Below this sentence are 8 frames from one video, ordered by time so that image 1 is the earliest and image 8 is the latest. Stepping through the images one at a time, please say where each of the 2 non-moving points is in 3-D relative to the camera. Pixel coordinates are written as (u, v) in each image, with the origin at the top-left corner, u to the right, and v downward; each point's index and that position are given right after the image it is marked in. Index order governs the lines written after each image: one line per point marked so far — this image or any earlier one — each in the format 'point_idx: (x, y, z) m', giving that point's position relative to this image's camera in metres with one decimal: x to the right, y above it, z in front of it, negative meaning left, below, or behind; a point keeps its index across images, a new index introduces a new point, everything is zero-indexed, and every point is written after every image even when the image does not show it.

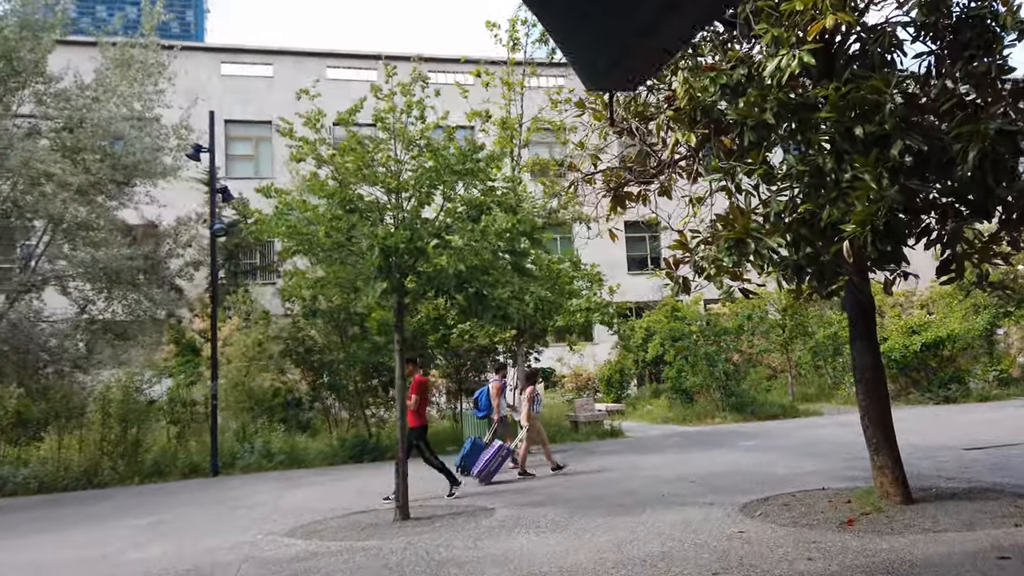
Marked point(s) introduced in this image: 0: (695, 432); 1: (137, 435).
0: (+4.1, -3.2, +16.5) m
1: (-7.3, -2.9, +14.6) m
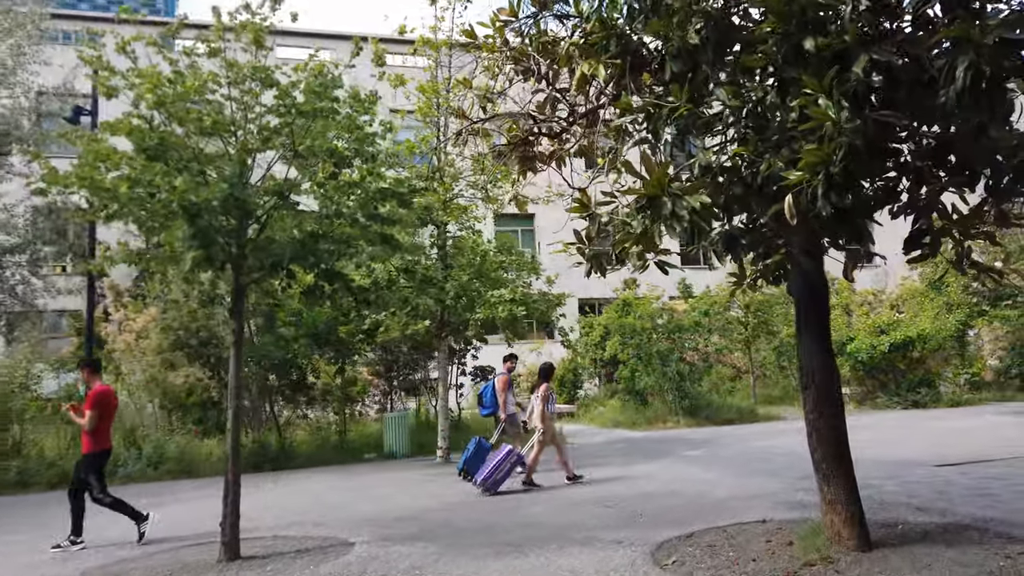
0: (+2.6, -3.0, +14.9) m
1: (-8.6, -2.6, +12.6) m
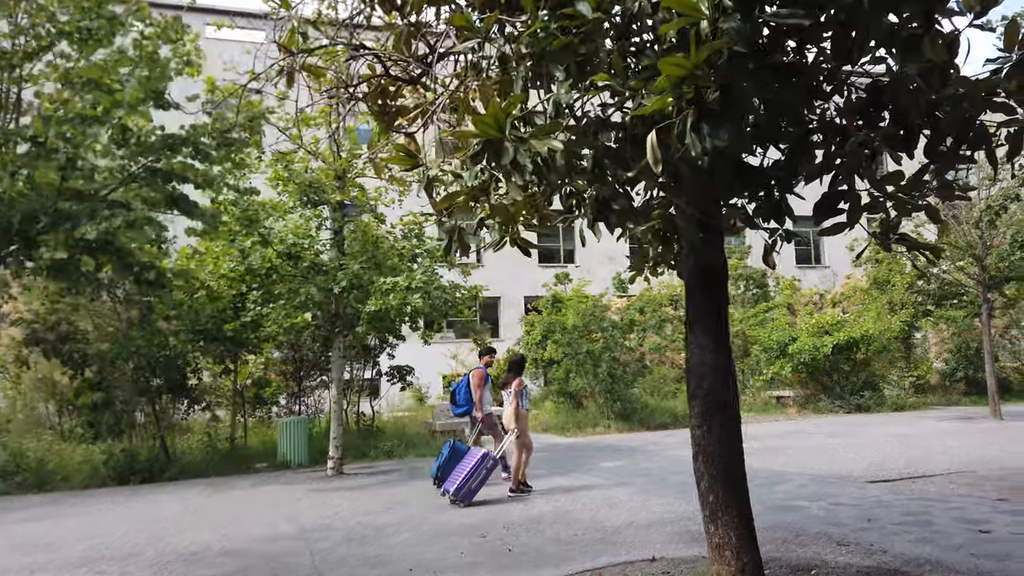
0: (+1.0, -2.9, +13.7) m
1: (-10.1, -2.3, +10.9) m
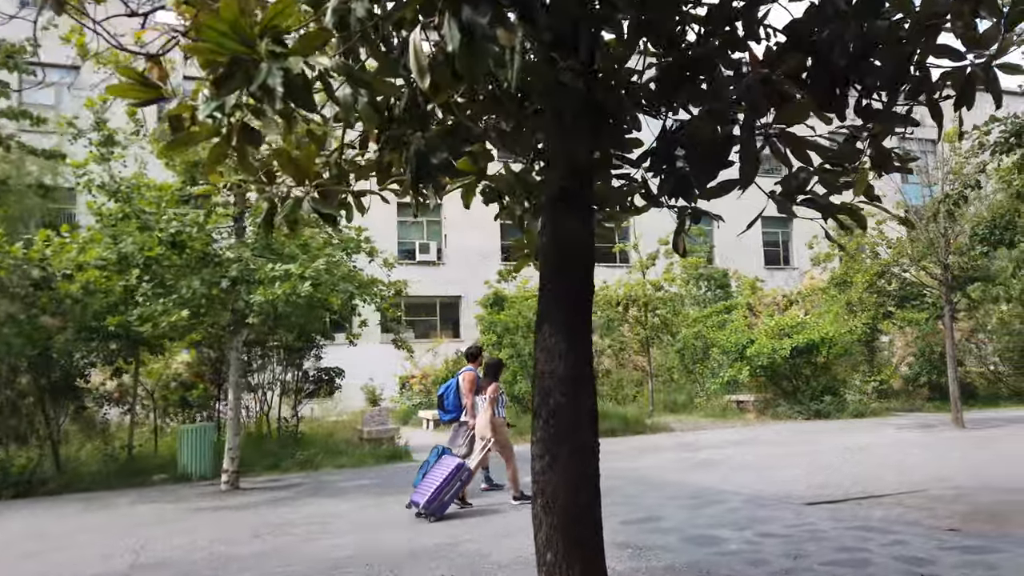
0: (-0.2, -2.9, +12.7) m
1: (-11.2, -2.2, +9.5) m
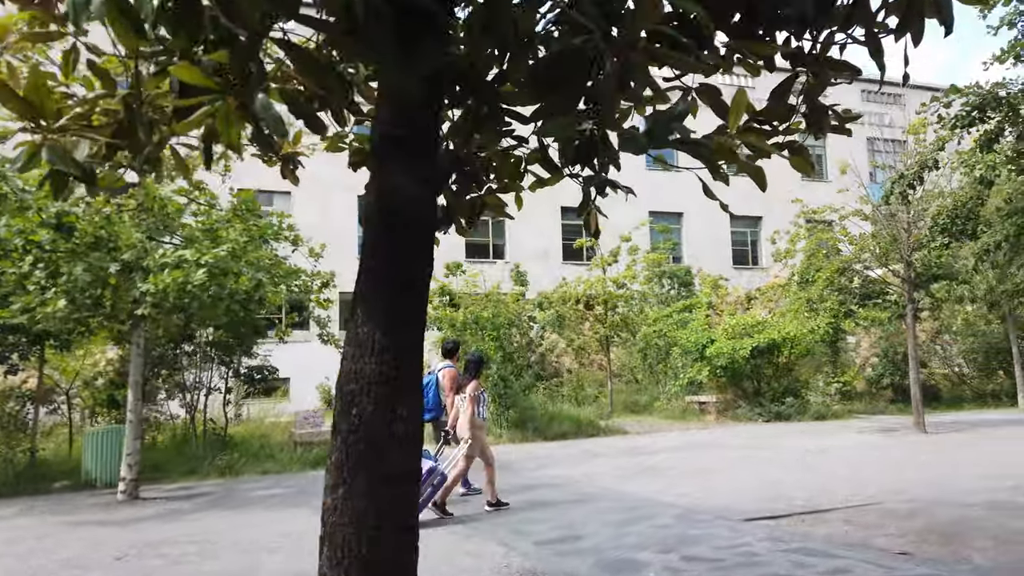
0: (-1.2, -2.8, +11.9) m
1: (-12.1, -2.0, +8.4) m
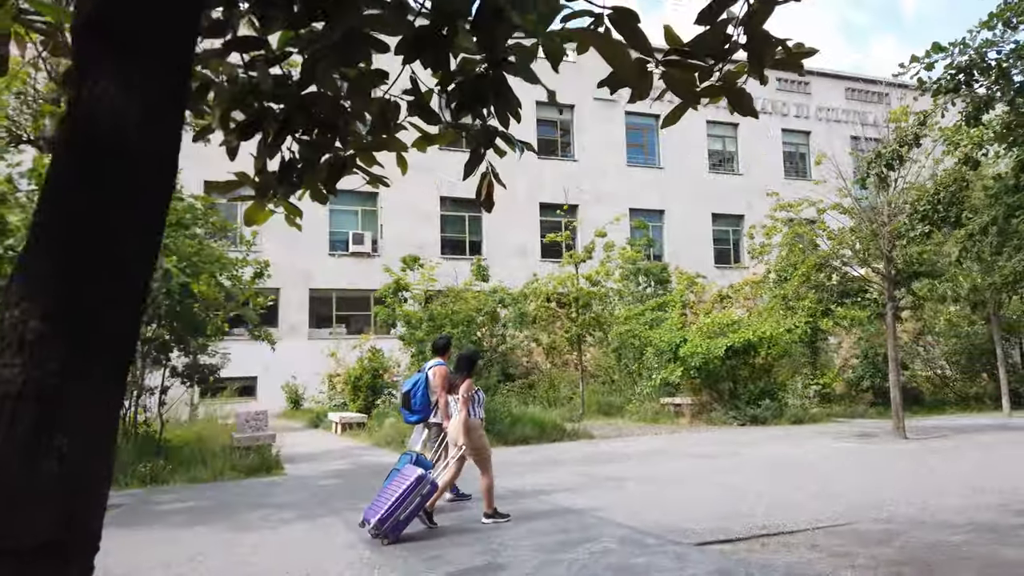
0: (-1.9, -2.7, +11.0) m
1: (-12.7, -1.8, +7.3) m
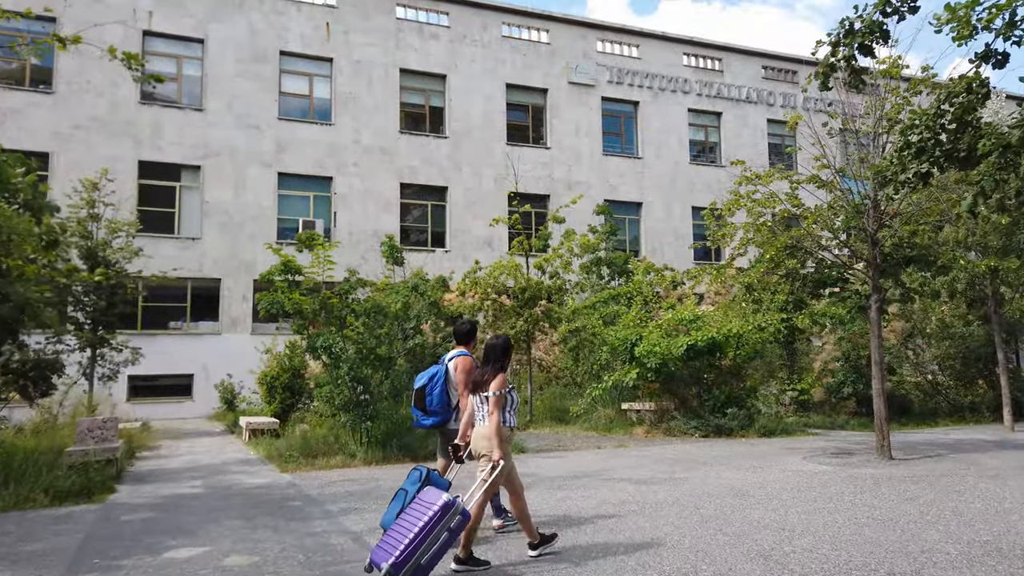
0: (-3.2, -2.4, +8.8) m
1: (-14.0, -1.4, +4.9) m
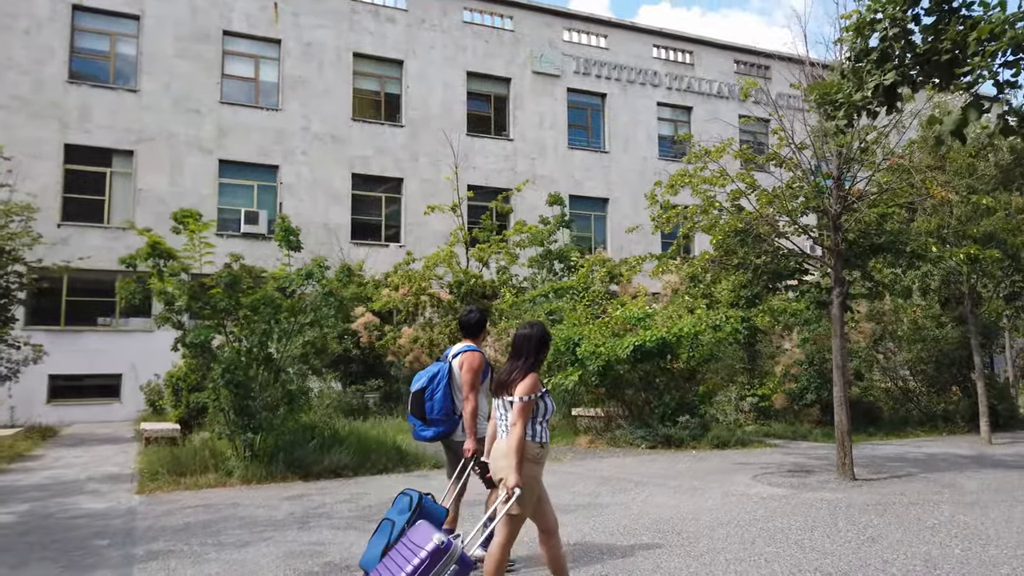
0: (-4.3, -2.2, +7.1) m
1: (-15.0, -1.1, +3.0) m
